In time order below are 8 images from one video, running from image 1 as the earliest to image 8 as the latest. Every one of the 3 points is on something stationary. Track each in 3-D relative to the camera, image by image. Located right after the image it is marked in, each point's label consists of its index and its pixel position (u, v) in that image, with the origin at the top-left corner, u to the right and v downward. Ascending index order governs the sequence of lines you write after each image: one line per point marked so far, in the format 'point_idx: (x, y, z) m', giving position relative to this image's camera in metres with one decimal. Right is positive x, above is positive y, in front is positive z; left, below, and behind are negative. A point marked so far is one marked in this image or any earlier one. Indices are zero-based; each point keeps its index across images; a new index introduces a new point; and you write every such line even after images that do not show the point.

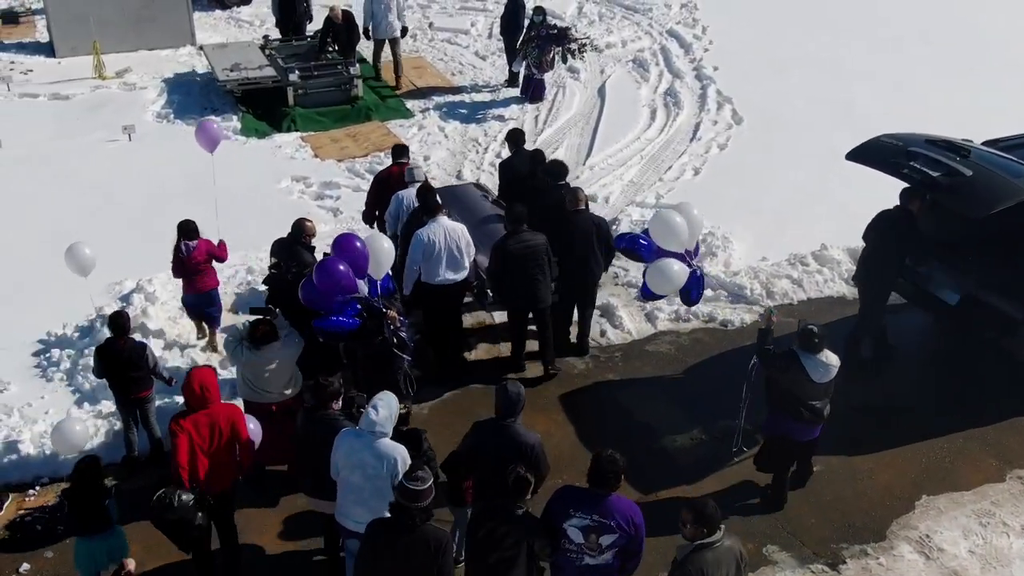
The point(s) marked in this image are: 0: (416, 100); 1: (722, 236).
0: (-1.4, +2.8, +14.4) m
1: (+2.1, +0.5, +9.8) m
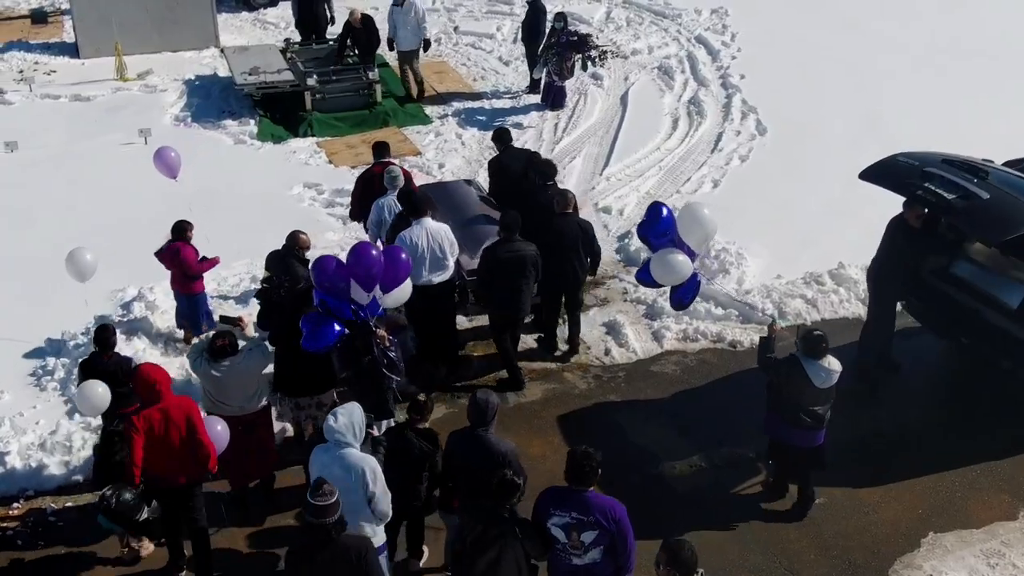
0: (-1.1, +2.7, +14.3) m
1: (+2.2, +0.4, +9.6) m
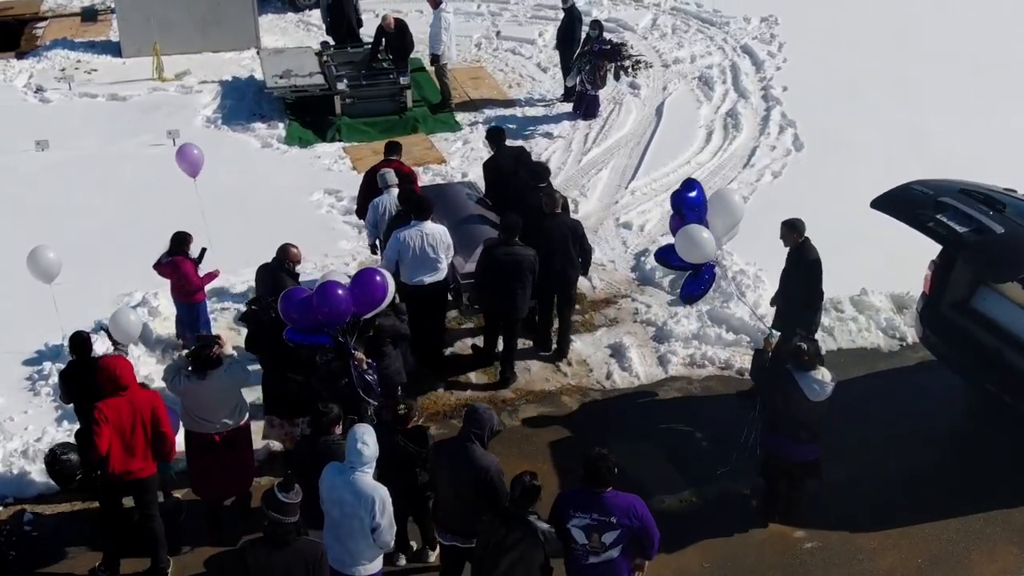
0: (-0.7, +2.6, +14.1) m
1: (+2.3, +0.1, +9.2) m
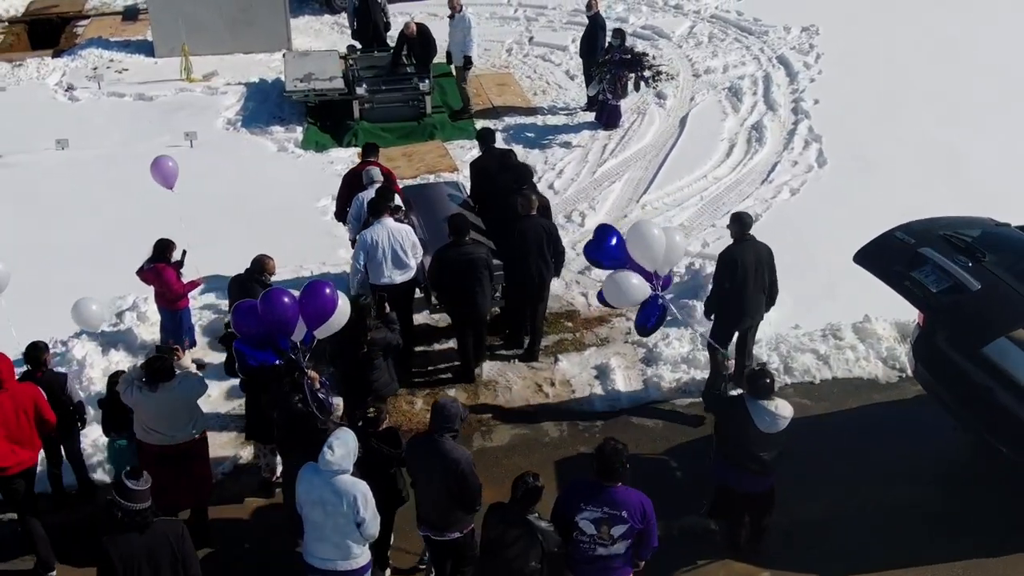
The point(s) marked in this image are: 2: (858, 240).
0: (-0.4, +2.4, +14.0) m
1: (+2.2, -0.1, +9.0) m
2: (+3.8, +0.5, +10.6) m
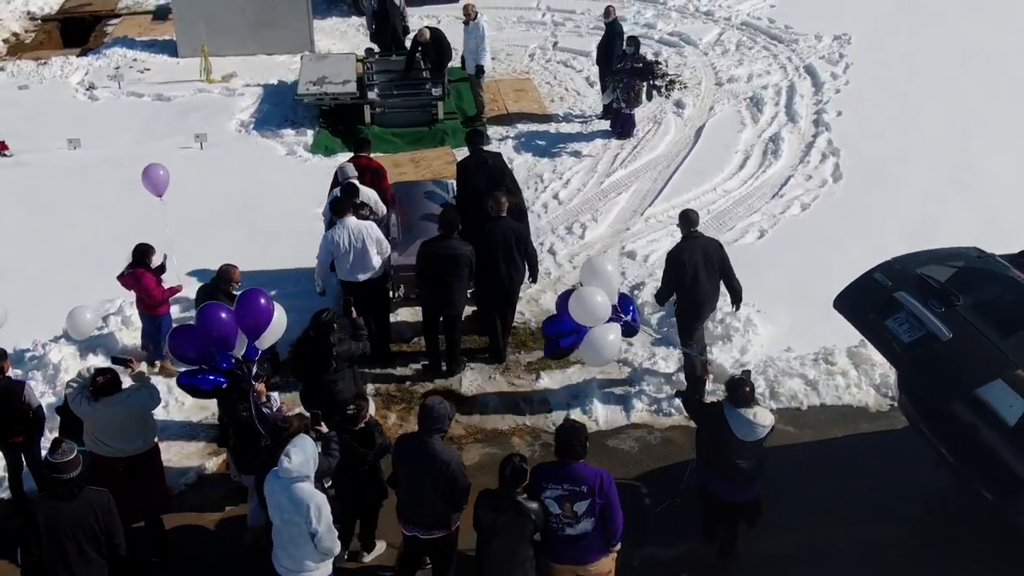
0: (-0.2, +2.3, +13.9) m
1: (+2.1, -0.3, +8.8) m
2: (+3.8, +0.3, +10.3) m
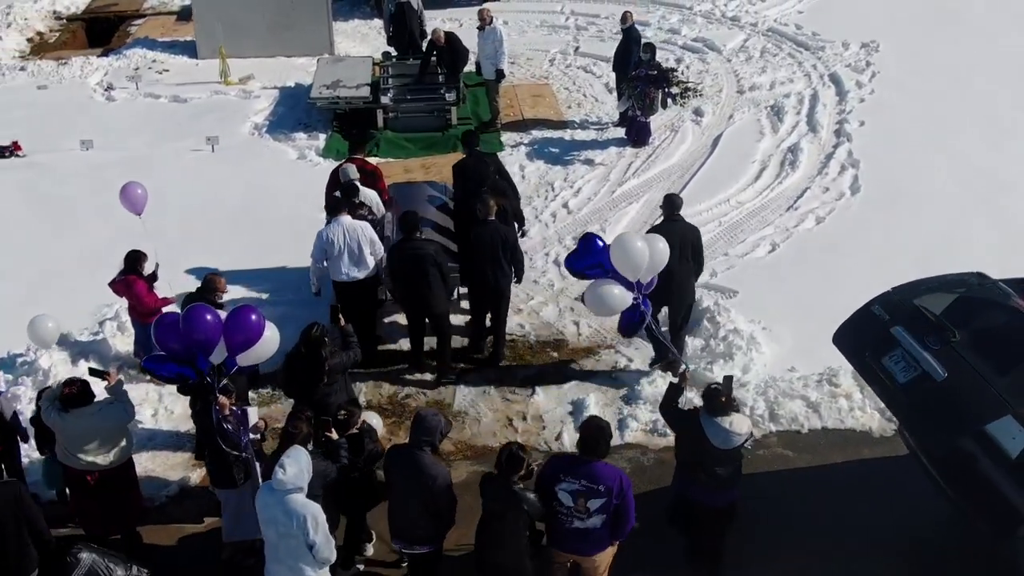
0: (0.0, +2.2, +13.8) m
1: (+2.1, -0.4, +8.5) m
2: (+3.8, +0.1, +10.0) m
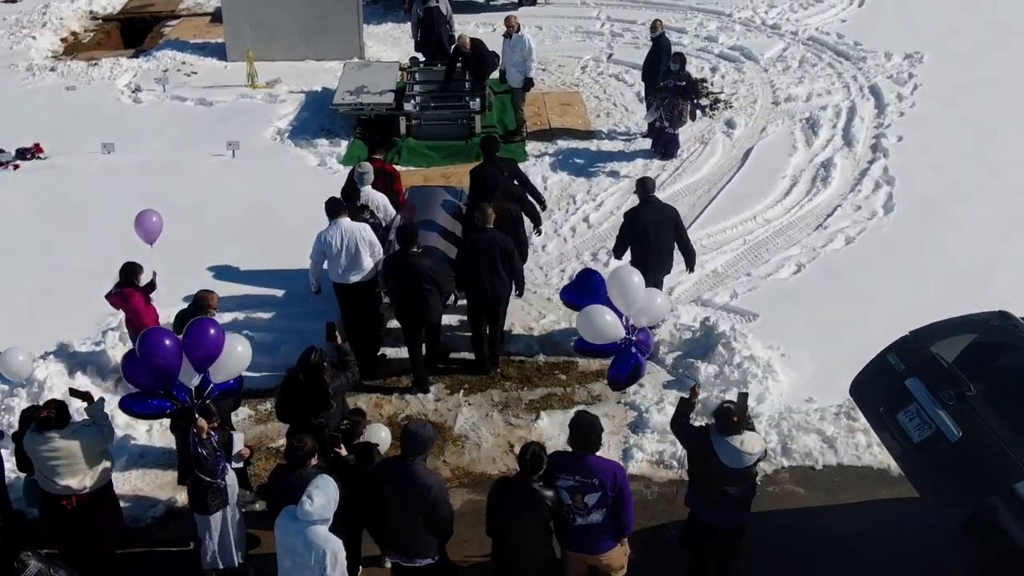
0: (+0.4, +2.0, +13.5) m
1: (+2.2, -0.6, +8.2) m
2: (+3.9, -0.1, +9.6) m
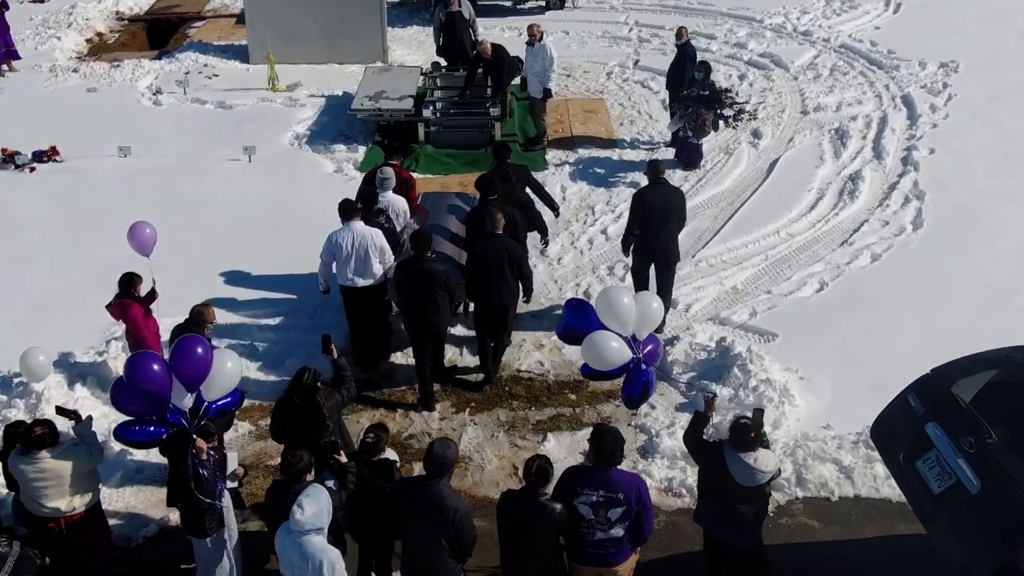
0: (+0.7, +1.9, +13.3) m
1: (+2.2, -0.8, +7.9) m
2: (+4.1, -0.3, +9.3) m
